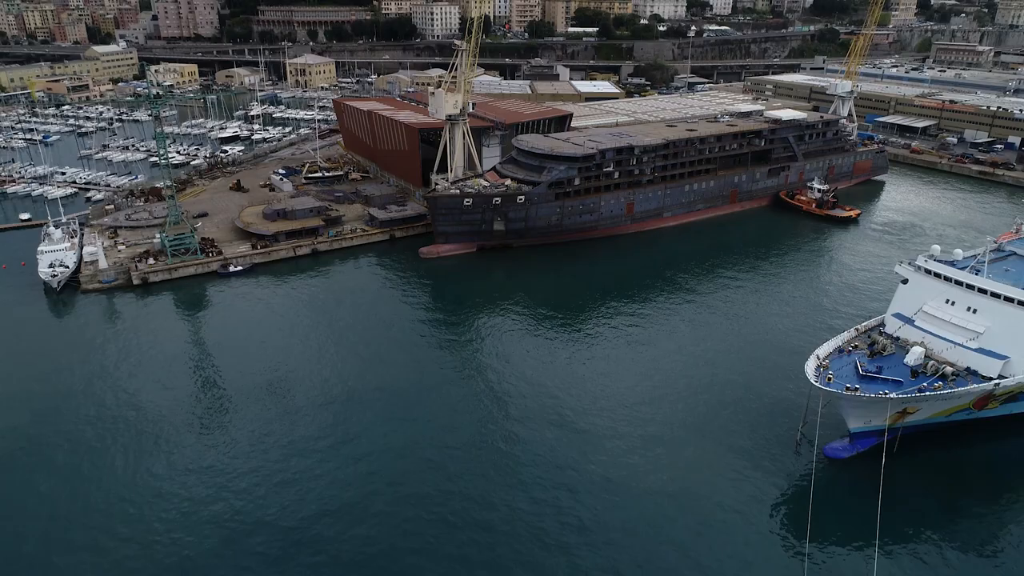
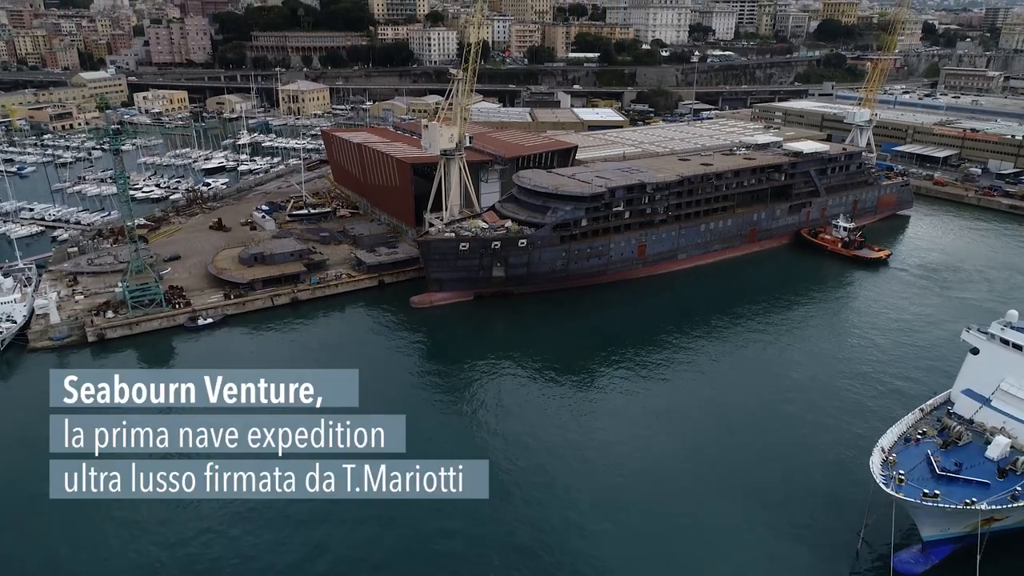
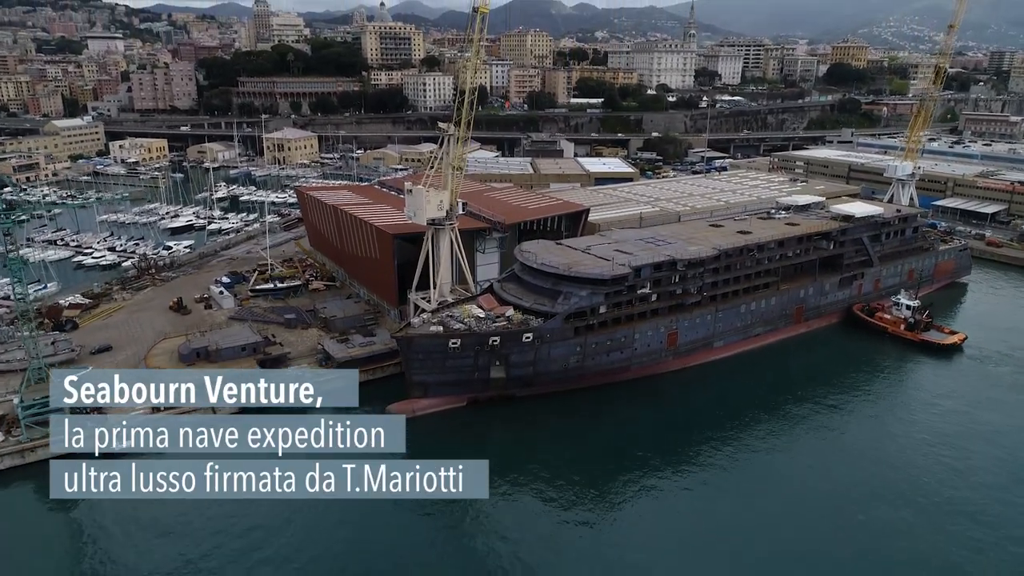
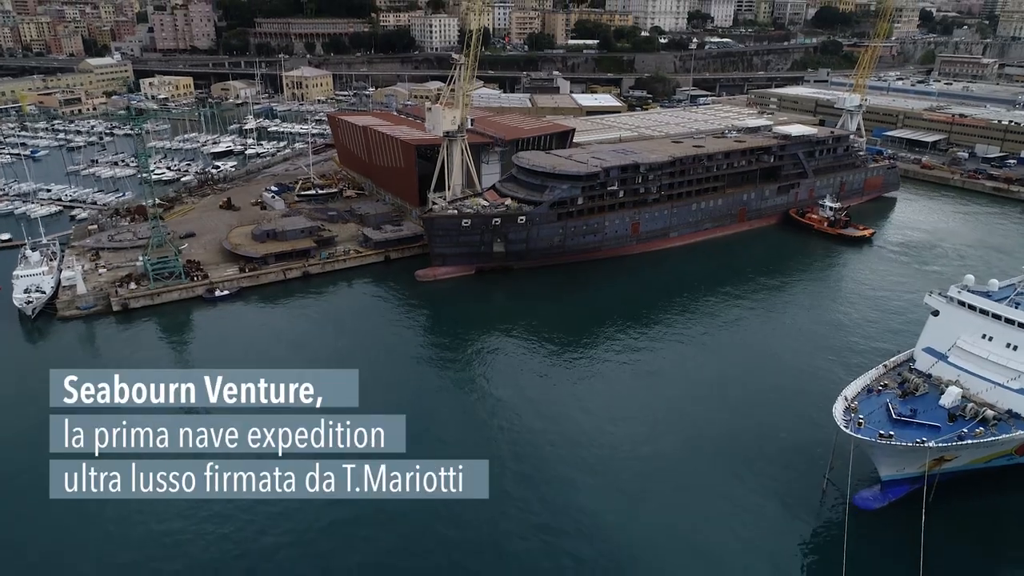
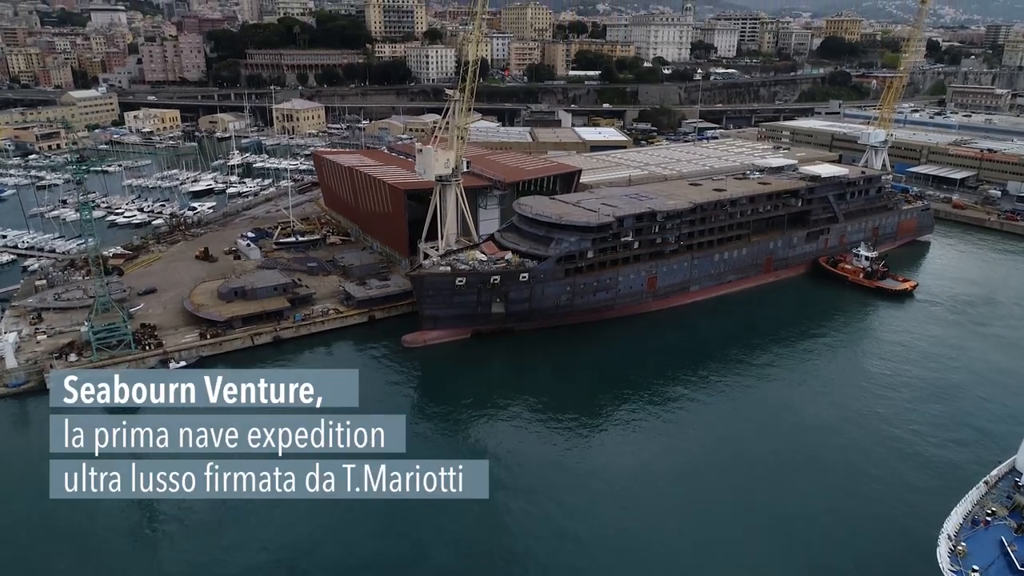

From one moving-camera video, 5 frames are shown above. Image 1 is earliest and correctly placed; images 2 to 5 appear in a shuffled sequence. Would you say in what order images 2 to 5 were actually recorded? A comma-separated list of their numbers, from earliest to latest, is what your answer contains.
4, 2, 5, 3
